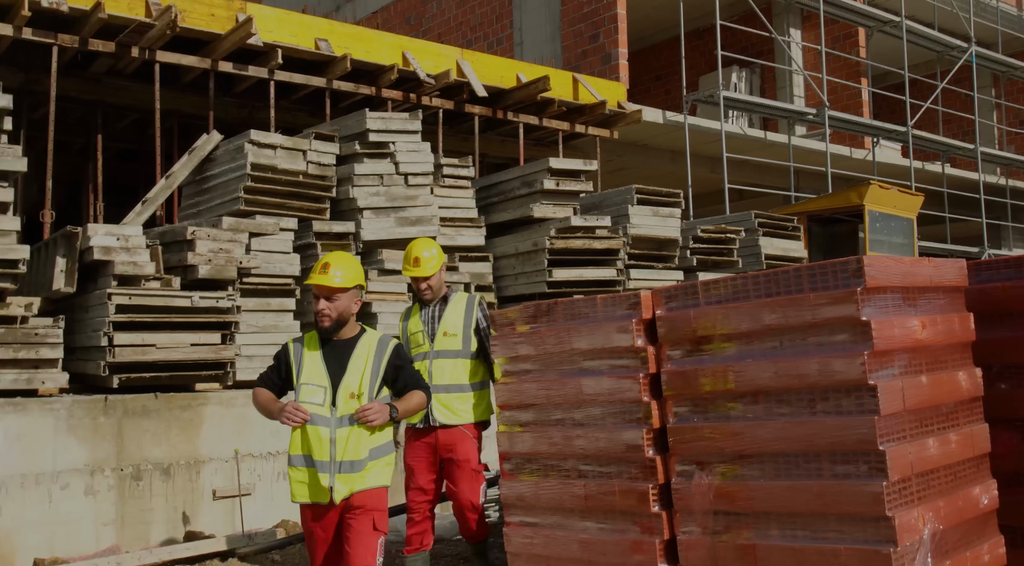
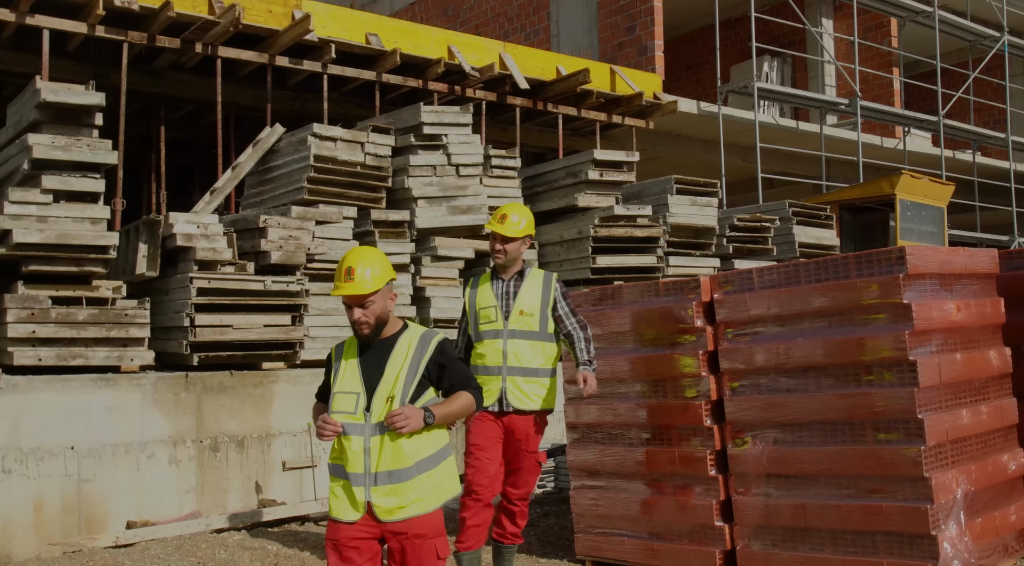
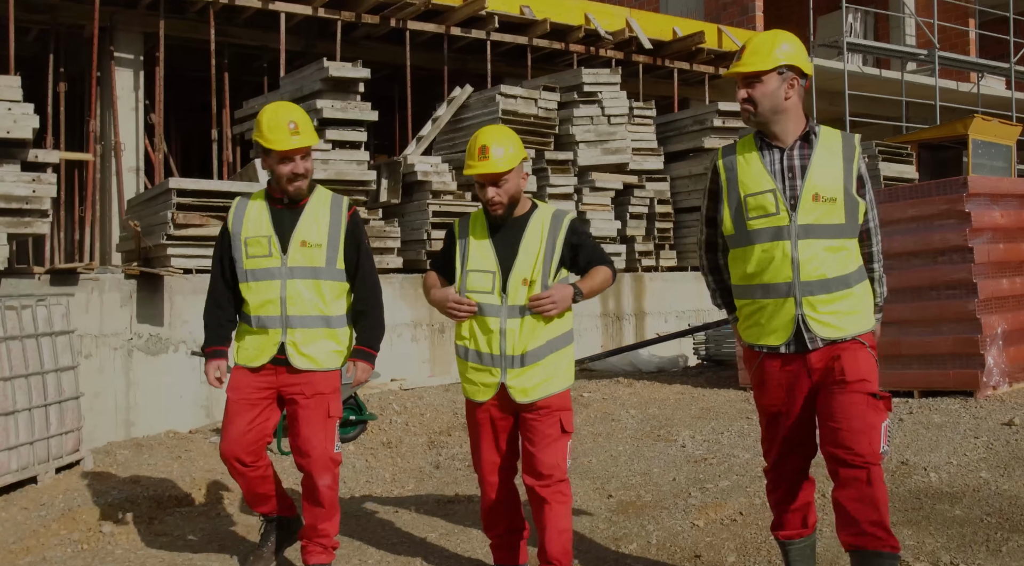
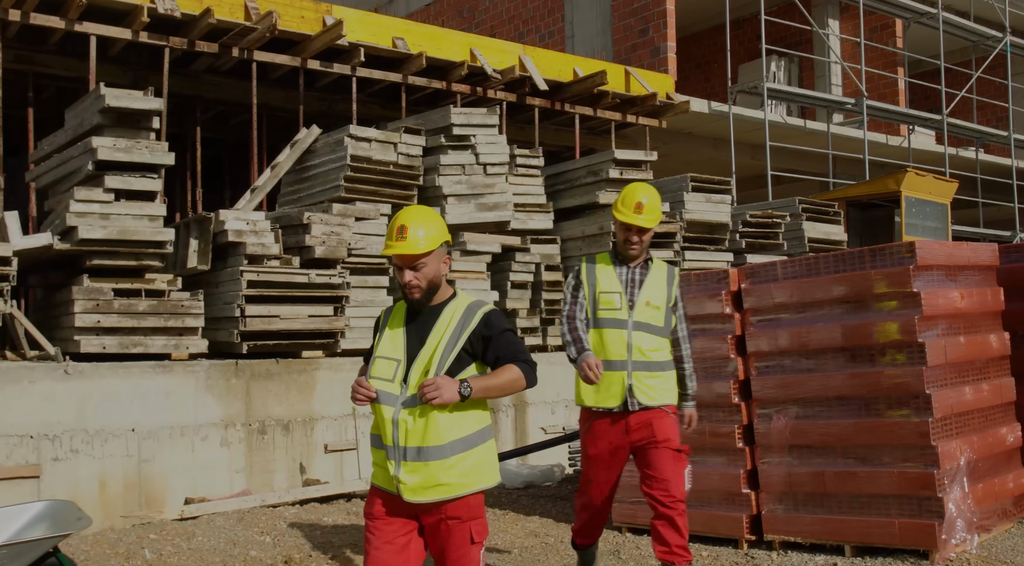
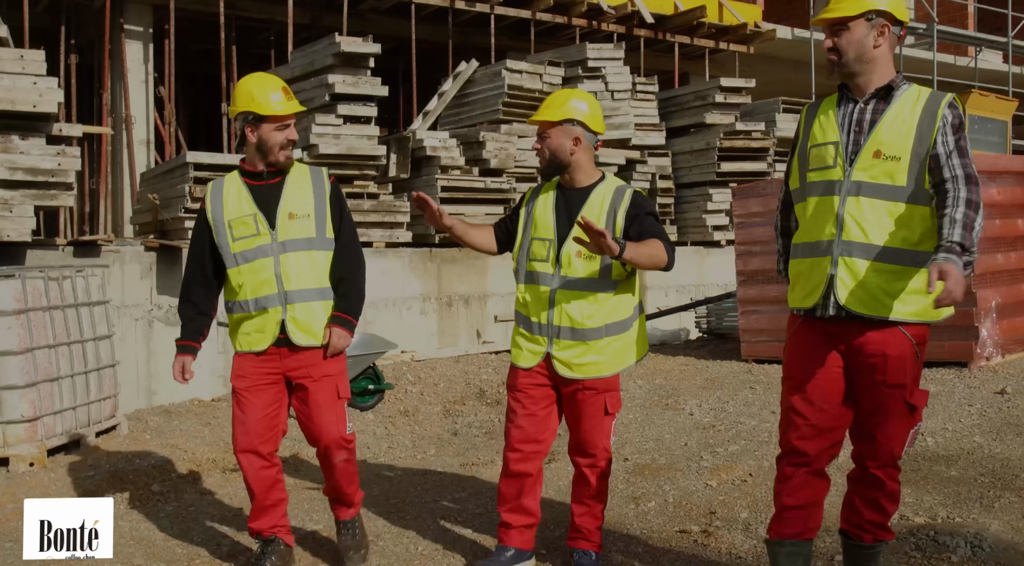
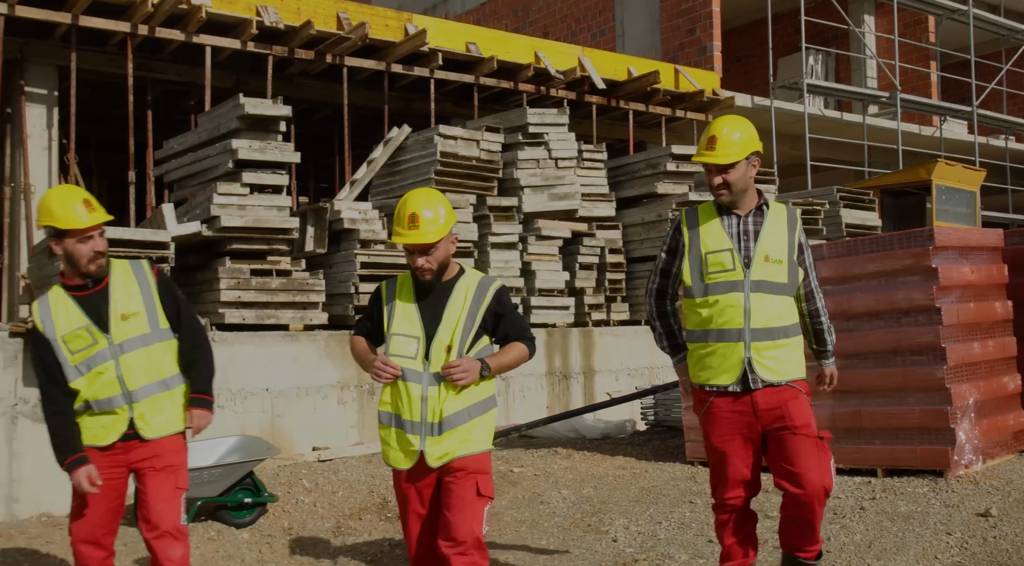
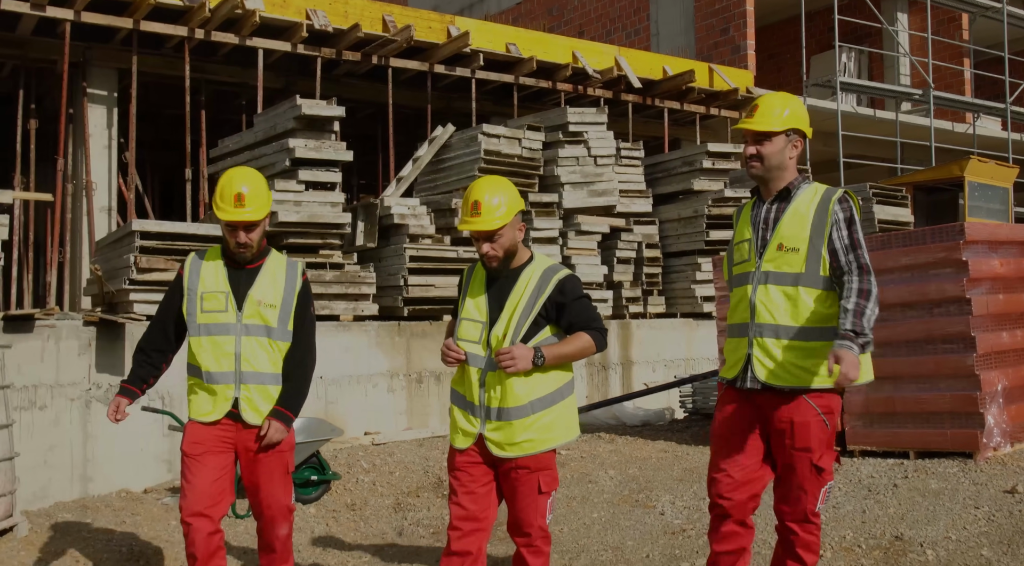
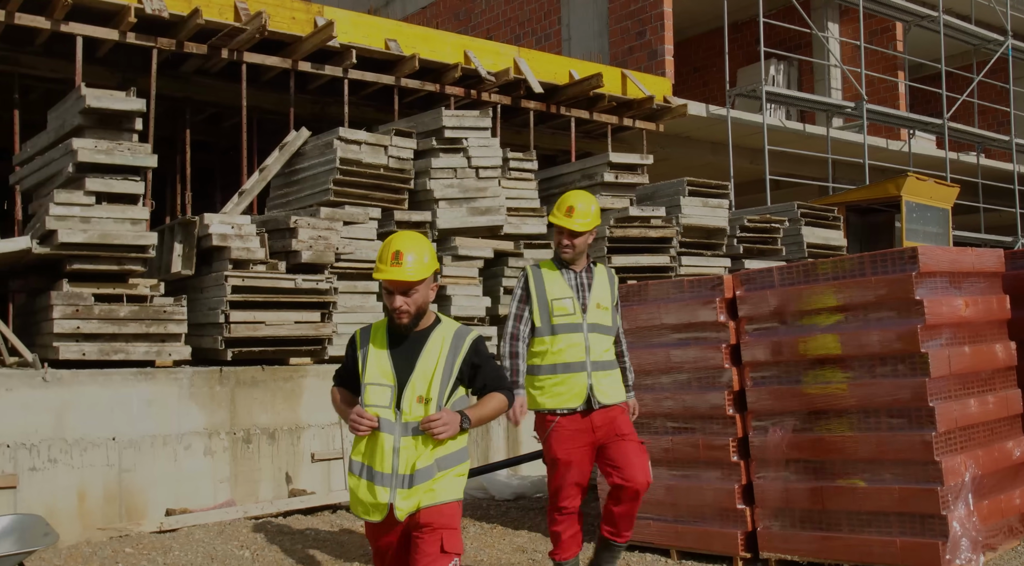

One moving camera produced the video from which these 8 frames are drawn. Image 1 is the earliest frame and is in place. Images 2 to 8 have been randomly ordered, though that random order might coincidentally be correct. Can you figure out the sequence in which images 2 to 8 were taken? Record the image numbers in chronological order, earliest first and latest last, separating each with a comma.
2, 8, 4, 6, 7, 3, 5
